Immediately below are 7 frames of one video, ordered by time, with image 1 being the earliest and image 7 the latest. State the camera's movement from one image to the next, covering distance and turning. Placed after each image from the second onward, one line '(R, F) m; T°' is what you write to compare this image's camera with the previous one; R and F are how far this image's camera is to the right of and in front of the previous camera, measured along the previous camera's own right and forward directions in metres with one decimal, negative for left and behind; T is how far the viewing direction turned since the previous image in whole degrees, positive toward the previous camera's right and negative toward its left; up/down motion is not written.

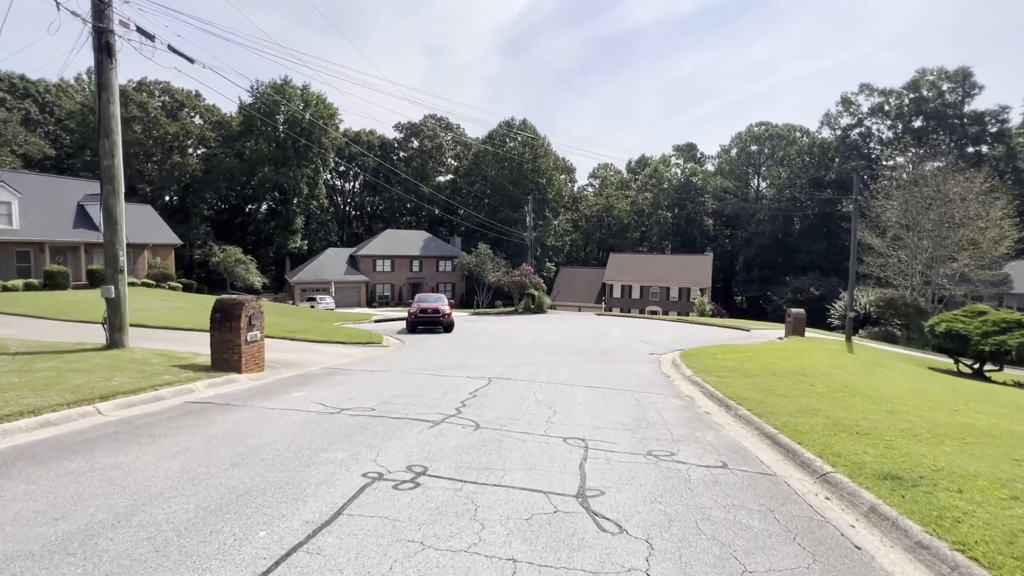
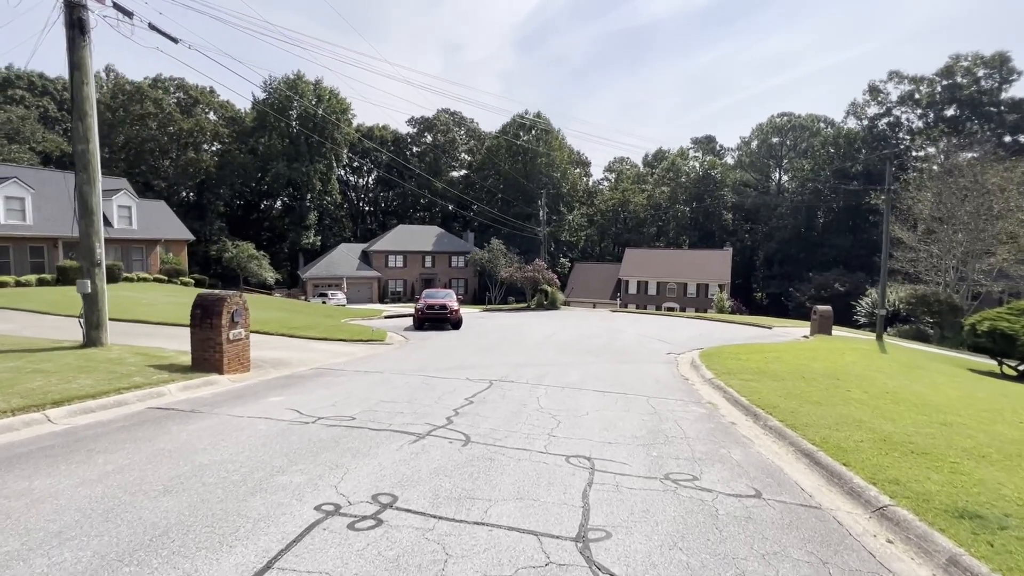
(+0.2, +0.9) m; -2°
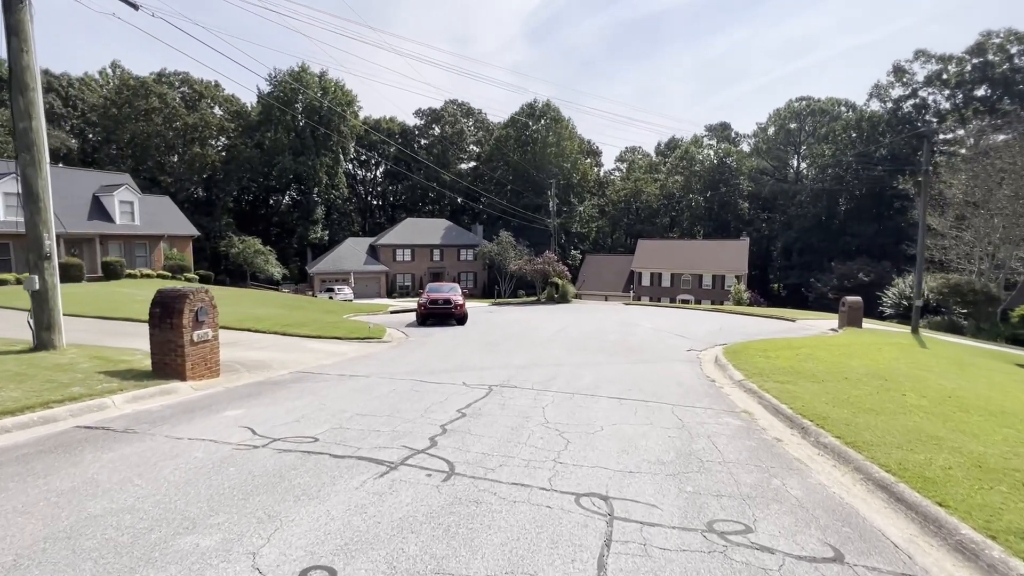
(+0.2, +1.2) m; -1°
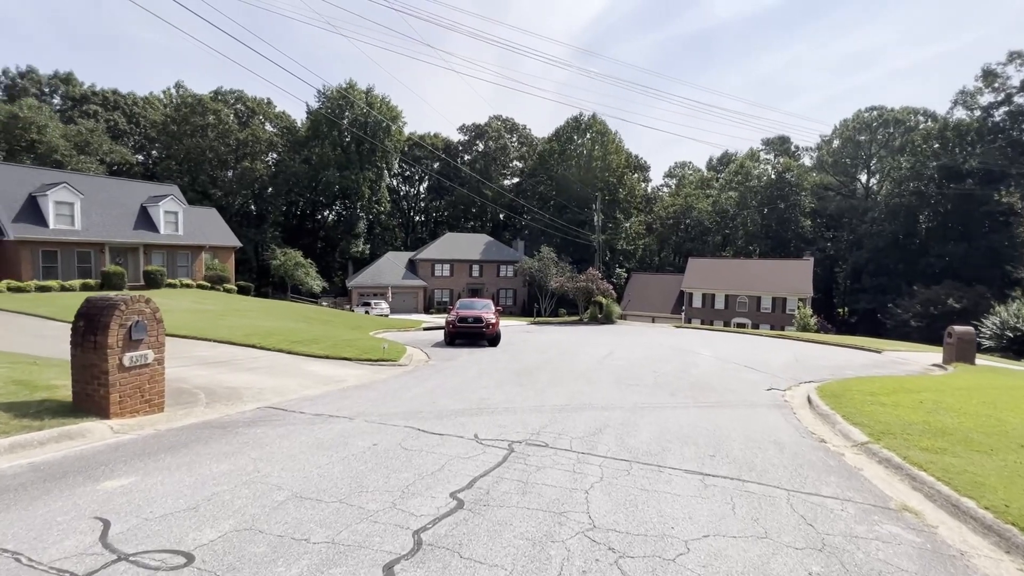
(+0.1, +2.3) m; -5°
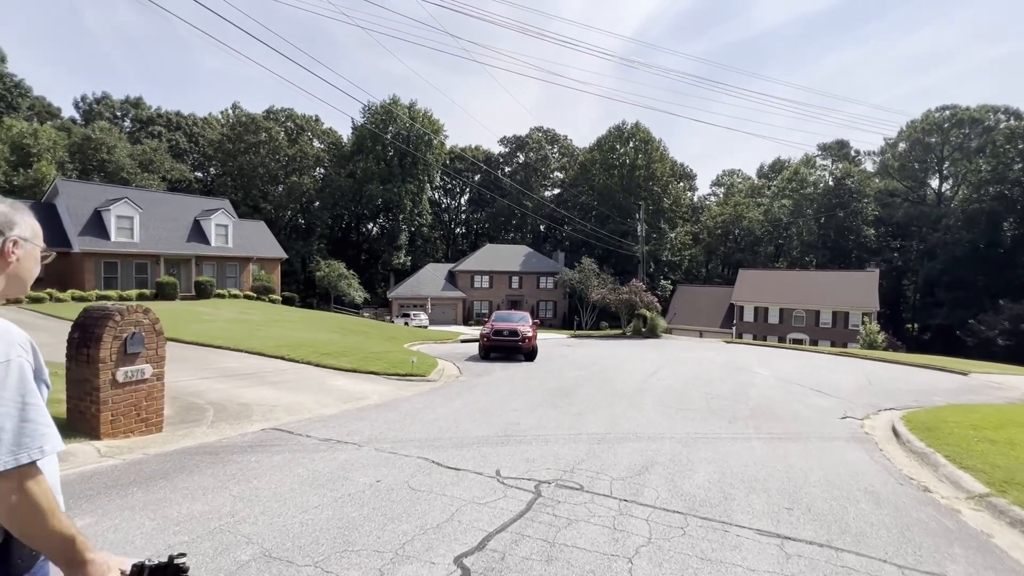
(+0.1, +0.9) m; -5°
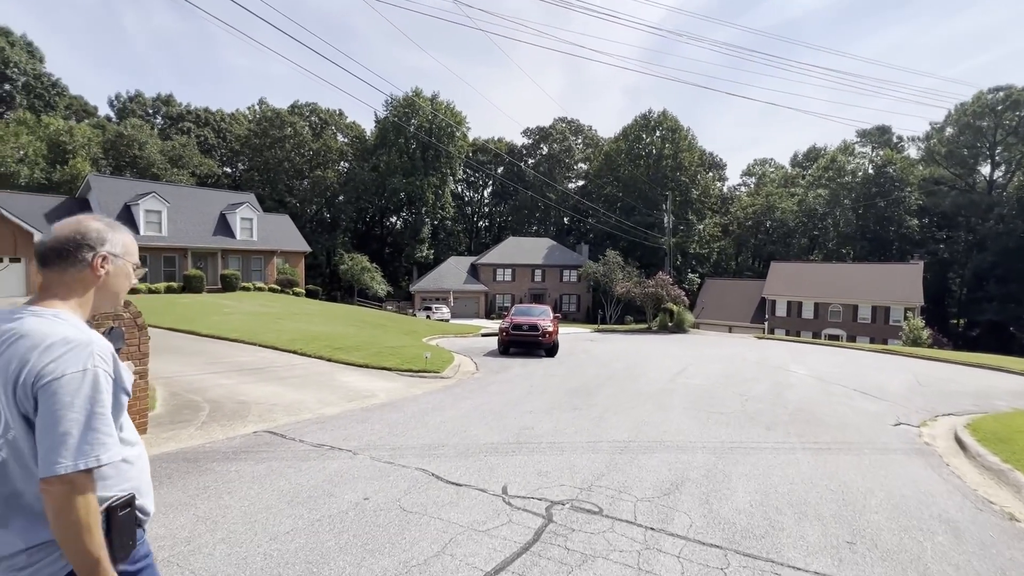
(+0.1, +0.7) m; -3°
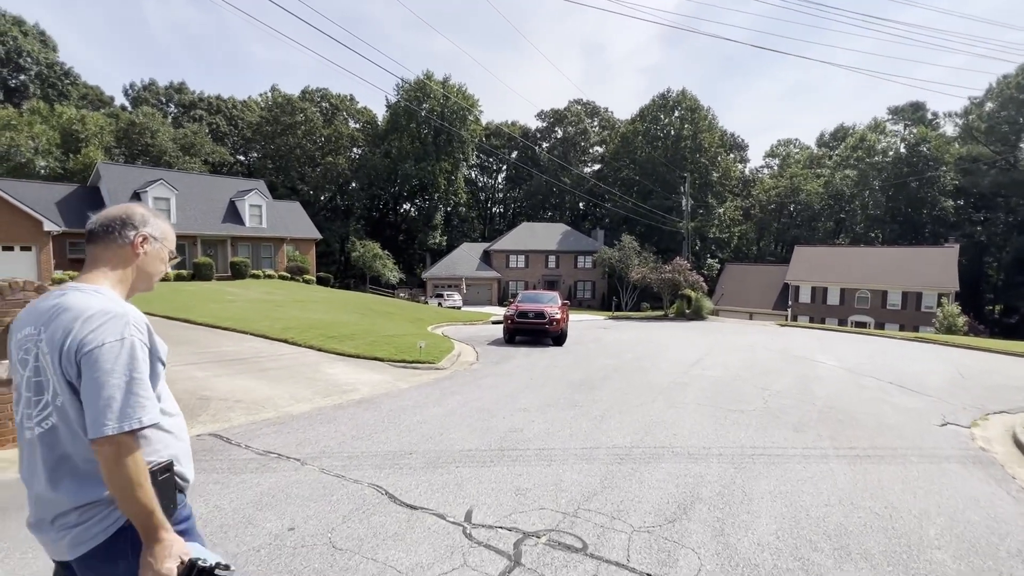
(+0.4, +0.9) m; -2°
